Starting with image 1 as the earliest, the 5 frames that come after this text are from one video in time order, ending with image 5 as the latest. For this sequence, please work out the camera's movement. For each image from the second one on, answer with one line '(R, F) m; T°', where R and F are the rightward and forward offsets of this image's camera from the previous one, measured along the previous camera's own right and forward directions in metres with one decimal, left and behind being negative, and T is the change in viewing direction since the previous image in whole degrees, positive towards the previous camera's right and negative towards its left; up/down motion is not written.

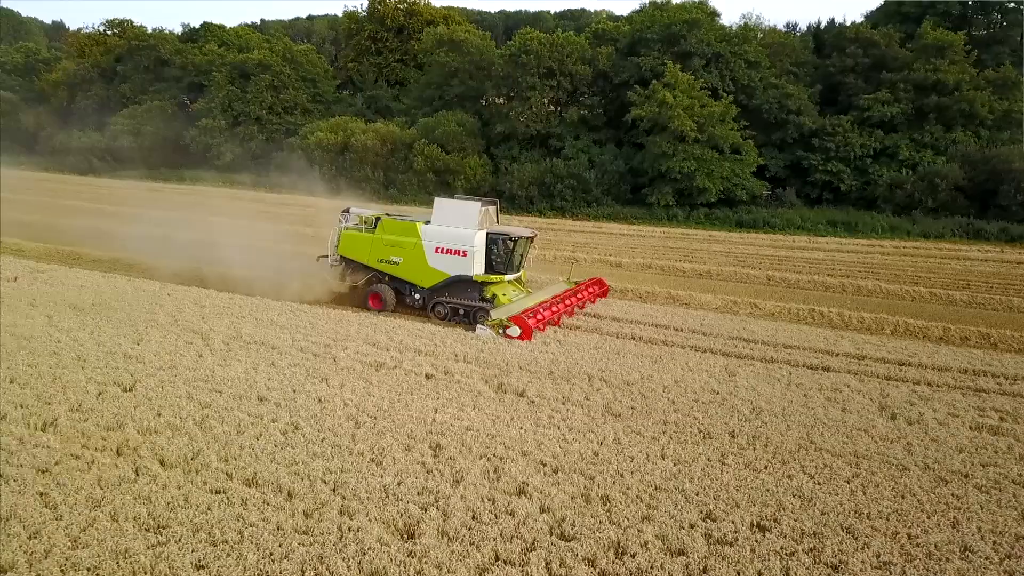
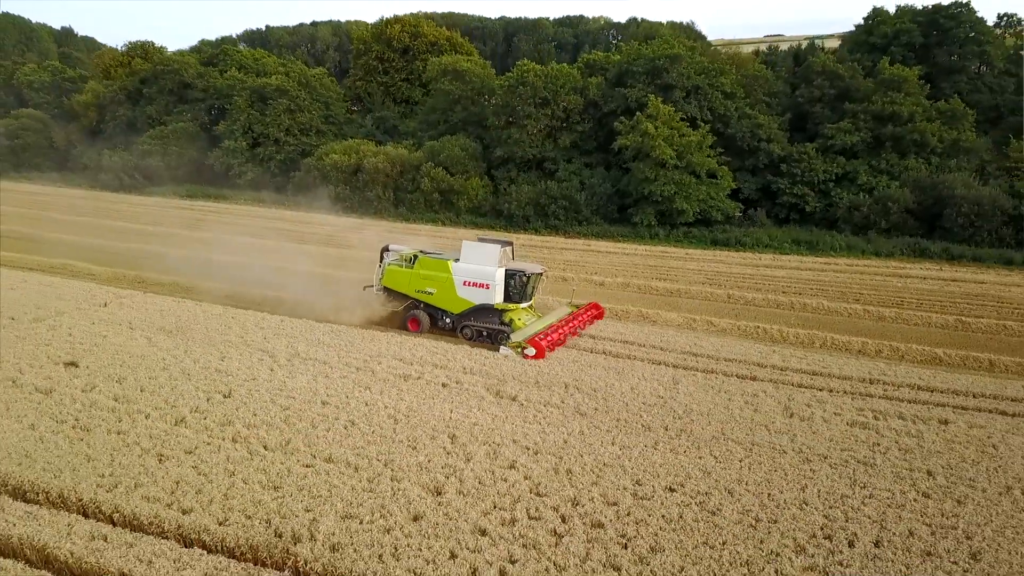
(+0.1, -2.2) m; 0°
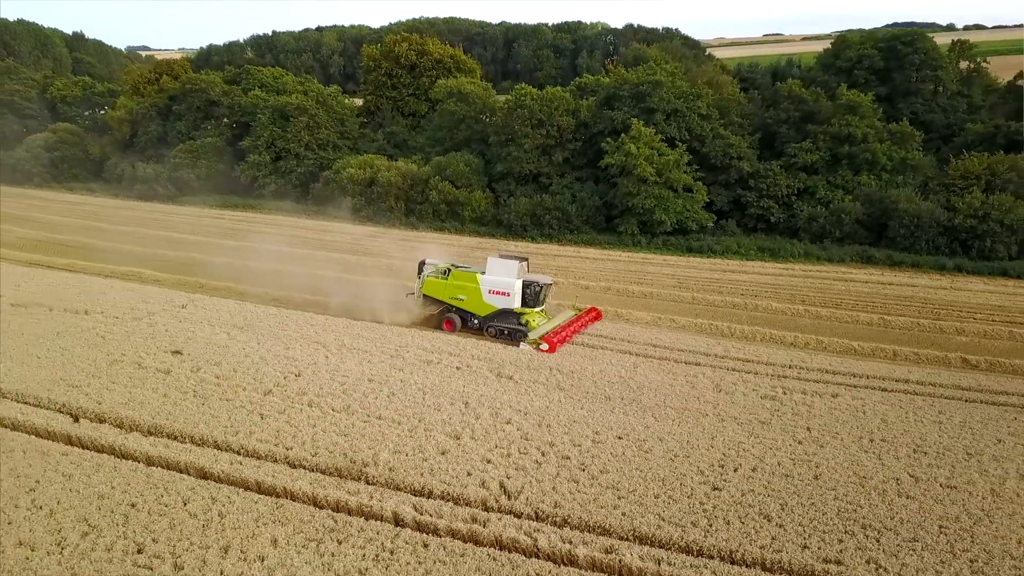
(+0.1, -2.8) m; 0°
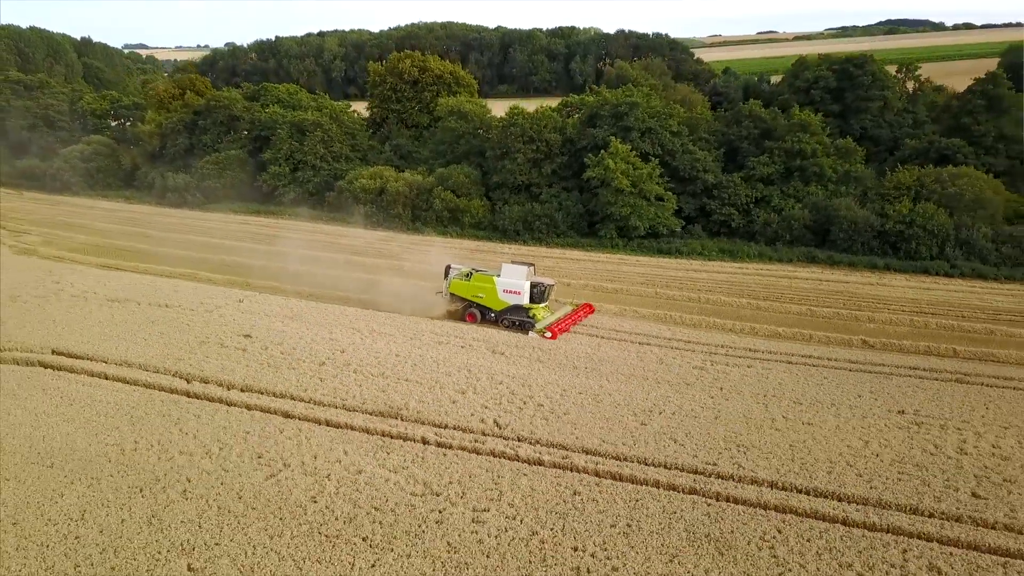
(+0.1, -3.6) m; 0°
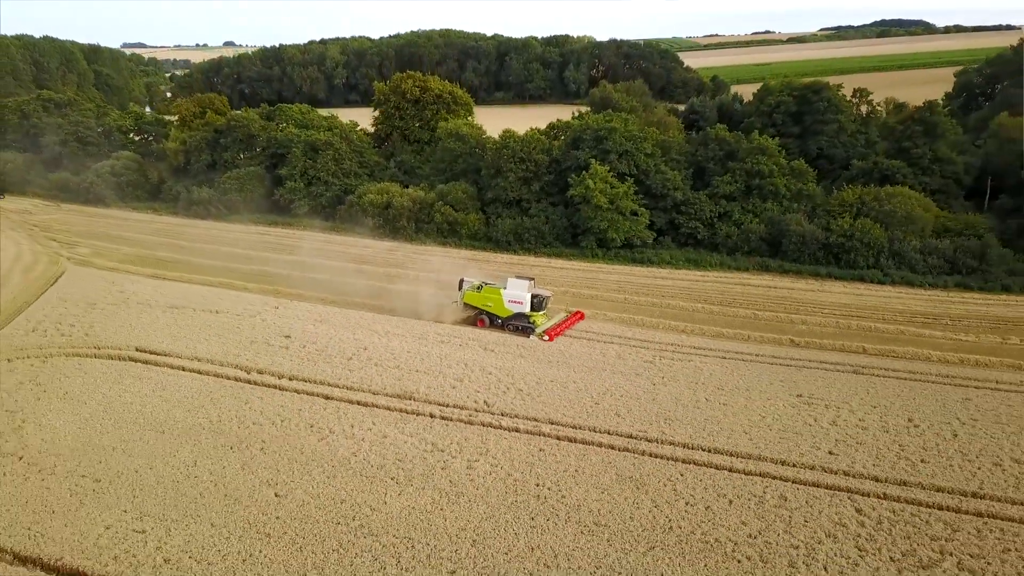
(+0.3, -3.7) m; 0°
